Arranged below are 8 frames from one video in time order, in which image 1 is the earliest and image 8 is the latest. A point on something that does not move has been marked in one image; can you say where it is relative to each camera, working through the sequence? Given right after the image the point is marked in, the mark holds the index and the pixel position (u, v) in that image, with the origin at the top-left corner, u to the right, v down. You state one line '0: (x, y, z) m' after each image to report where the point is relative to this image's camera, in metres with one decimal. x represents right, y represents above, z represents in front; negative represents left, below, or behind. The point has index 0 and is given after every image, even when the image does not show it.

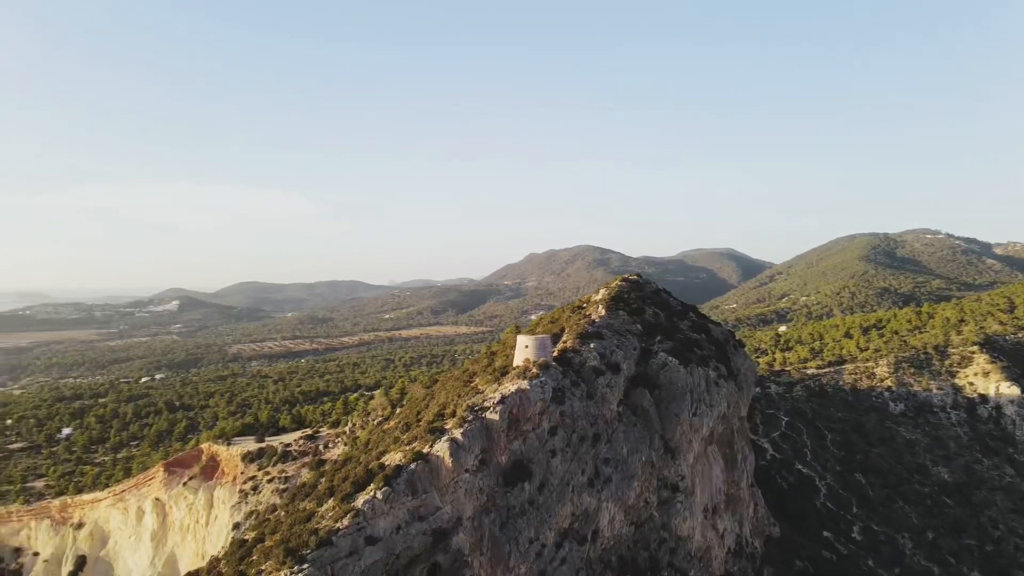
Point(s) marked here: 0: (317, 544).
0: (-7.4, -8.6, +19.6) m
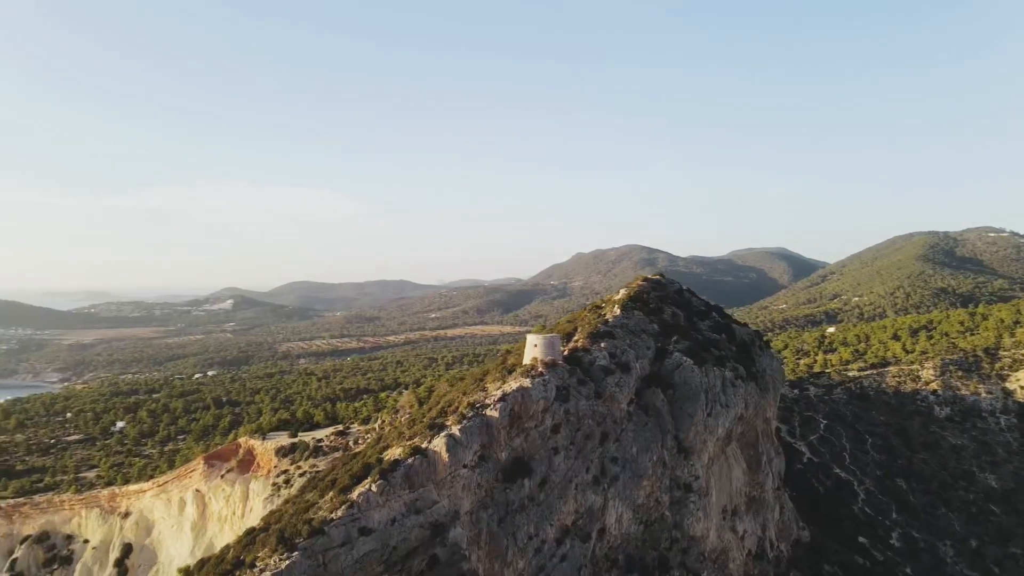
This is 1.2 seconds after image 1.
0: (-7.6, -8.6, +20.3) m
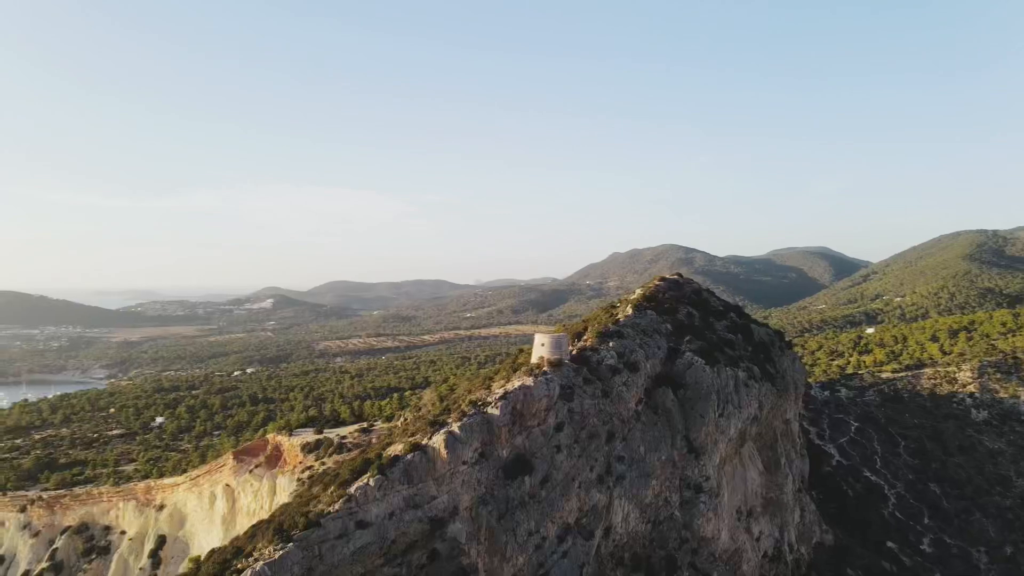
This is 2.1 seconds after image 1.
0: (-7.8, -8.5, +20.8) m
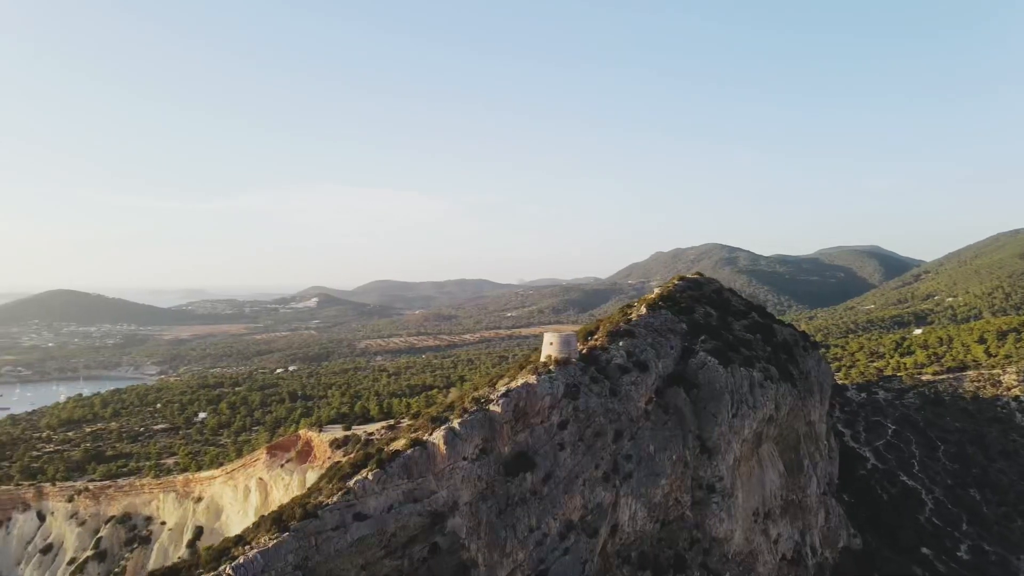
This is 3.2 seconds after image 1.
0: (-7.9, -8.5, +21.5) m
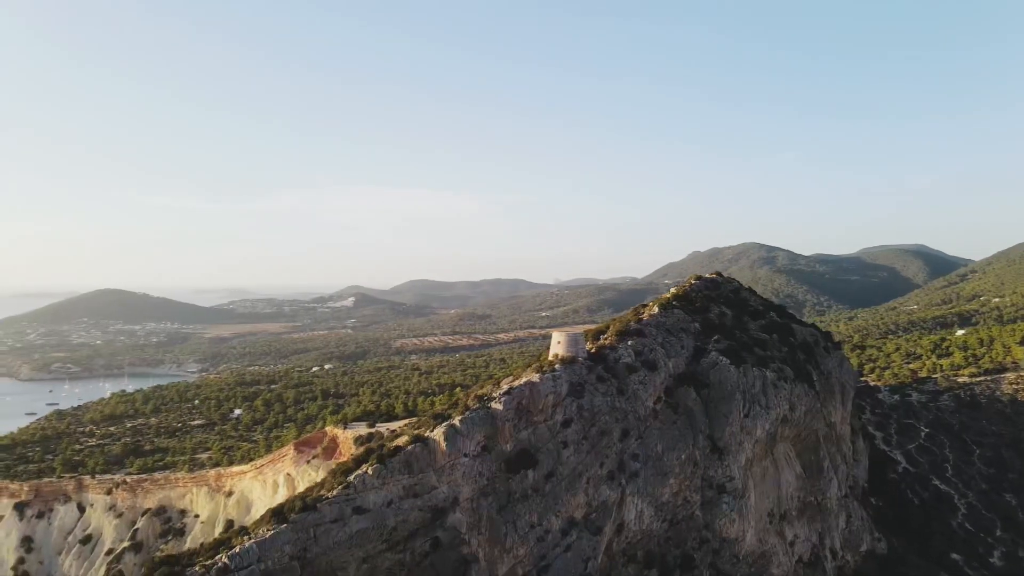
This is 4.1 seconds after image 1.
0: (-8.0, -8.4, +22.0) m
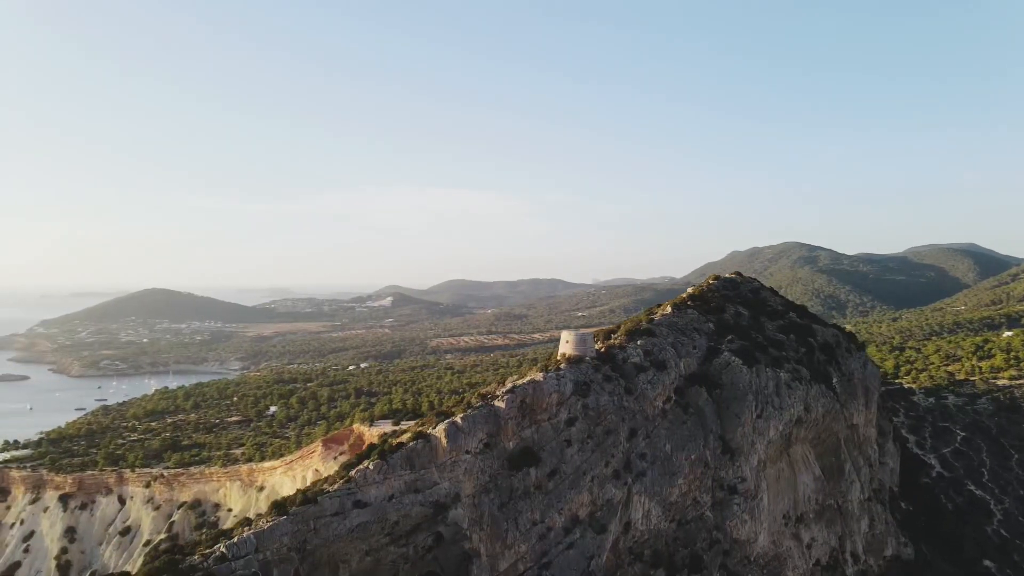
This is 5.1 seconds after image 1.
0: (-8.0, -8.4, +22.6) m
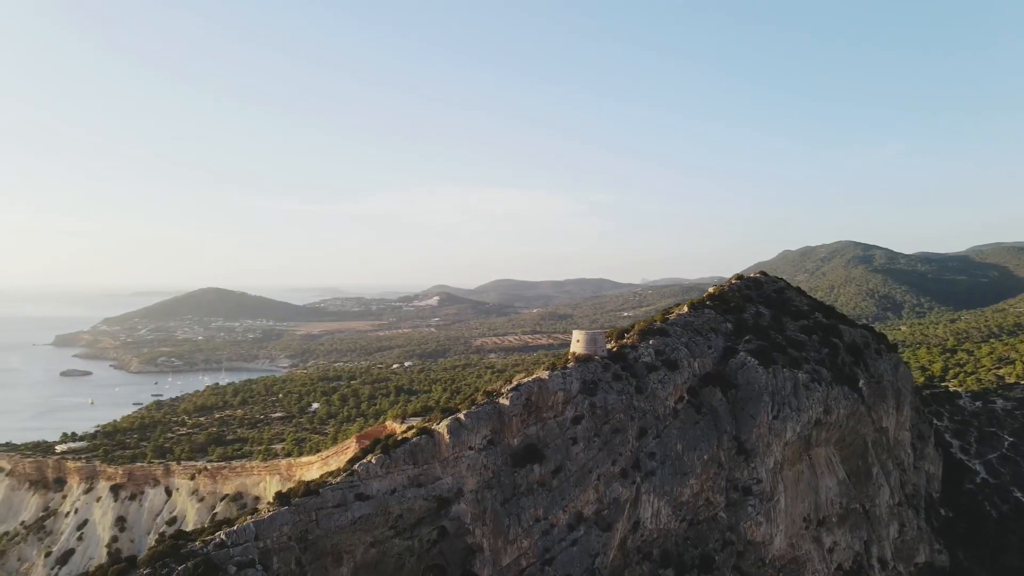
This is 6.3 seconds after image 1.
0: (-8.0, -8.4, +23.3) m
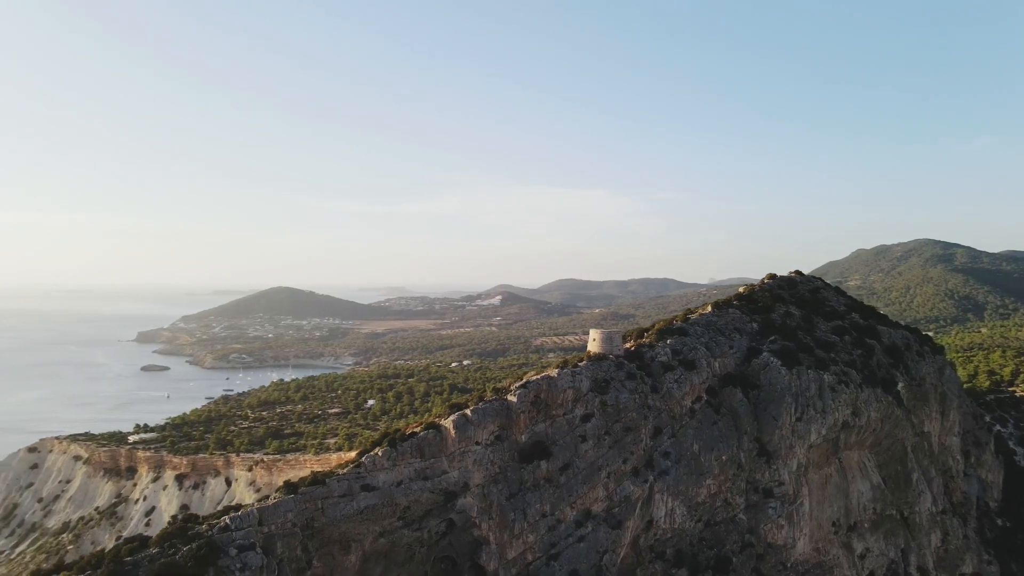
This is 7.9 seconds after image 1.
0: (-7.8, -8.3, +24.3) m
